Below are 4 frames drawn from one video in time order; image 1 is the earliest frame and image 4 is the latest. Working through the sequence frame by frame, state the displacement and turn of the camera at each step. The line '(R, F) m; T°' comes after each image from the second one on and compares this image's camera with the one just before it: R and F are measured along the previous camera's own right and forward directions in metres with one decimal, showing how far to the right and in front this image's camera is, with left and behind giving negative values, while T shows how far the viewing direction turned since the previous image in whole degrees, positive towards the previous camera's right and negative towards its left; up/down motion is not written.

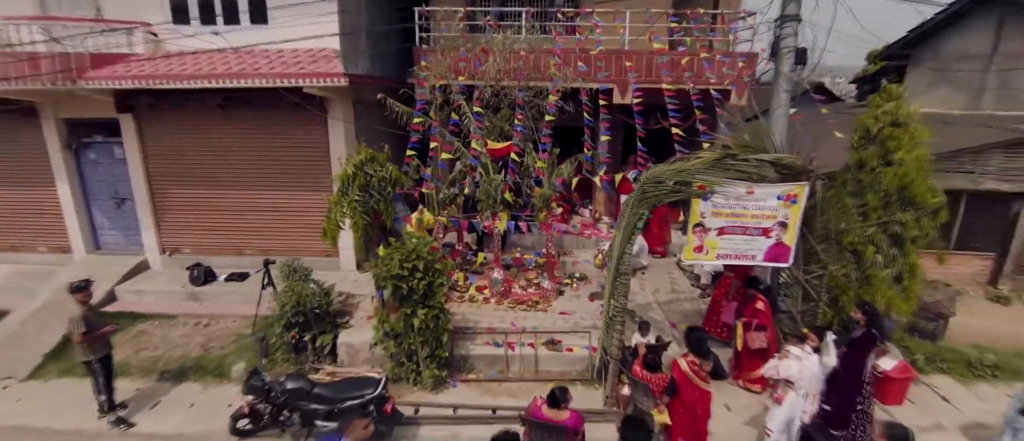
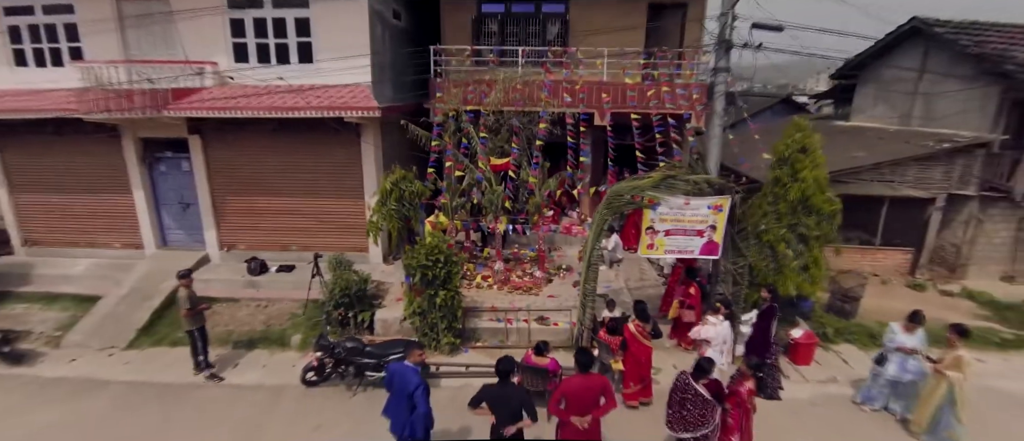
(0.0, -1.1) m; 0°
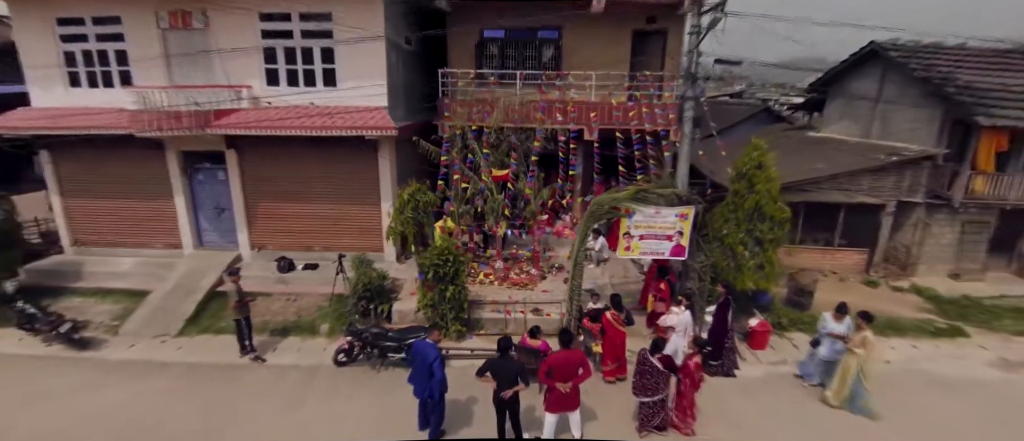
(0.0, -0.8) m; 0°
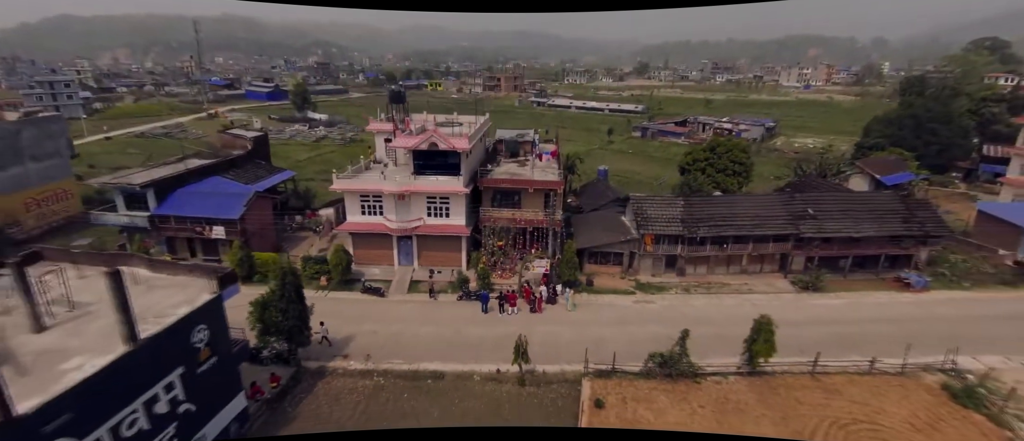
(+0.4, -14.6) m; 0°
